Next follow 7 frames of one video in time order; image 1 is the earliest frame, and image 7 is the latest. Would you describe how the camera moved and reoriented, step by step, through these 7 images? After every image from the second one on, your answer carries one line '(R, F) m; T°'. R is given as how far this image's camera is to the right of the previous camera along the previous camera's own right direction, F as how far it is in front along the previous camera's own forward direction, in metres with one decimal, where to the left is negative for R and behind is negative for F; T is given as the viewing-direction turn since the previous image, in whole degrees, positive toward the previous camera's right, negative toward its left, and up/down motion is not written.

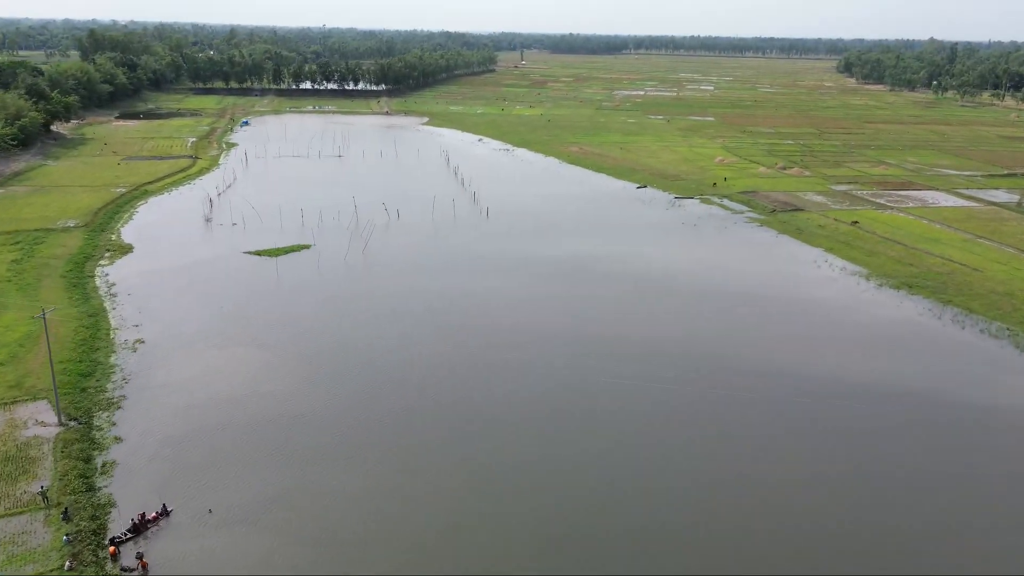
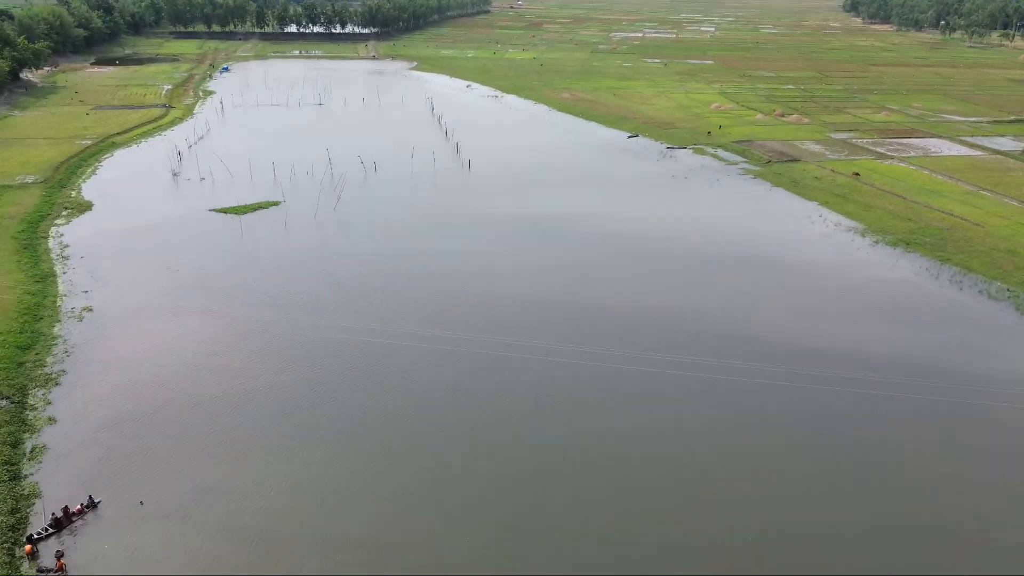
(+1.1, +1.7) m; 0°
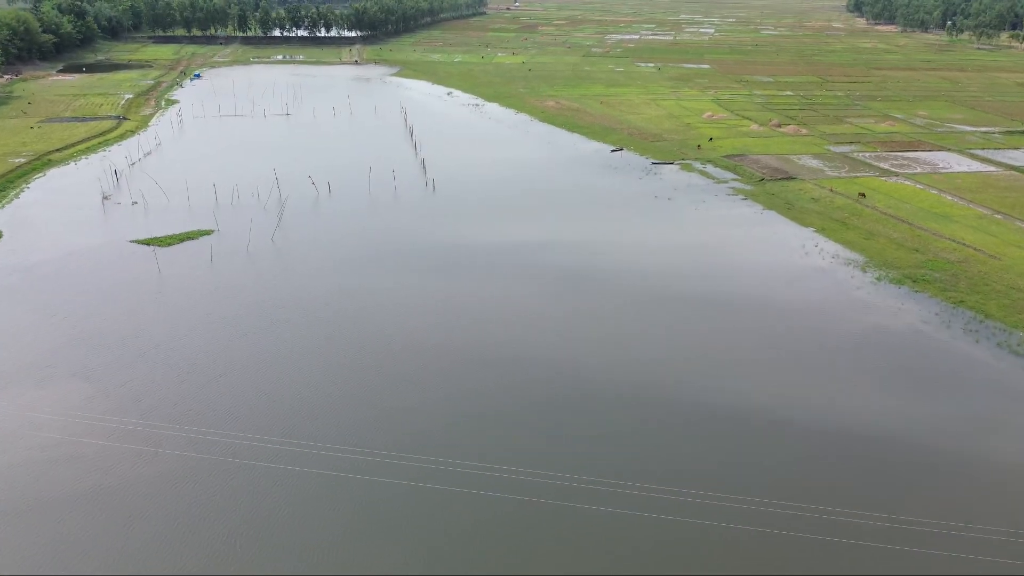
(+2.1, +4.0) m; 0°
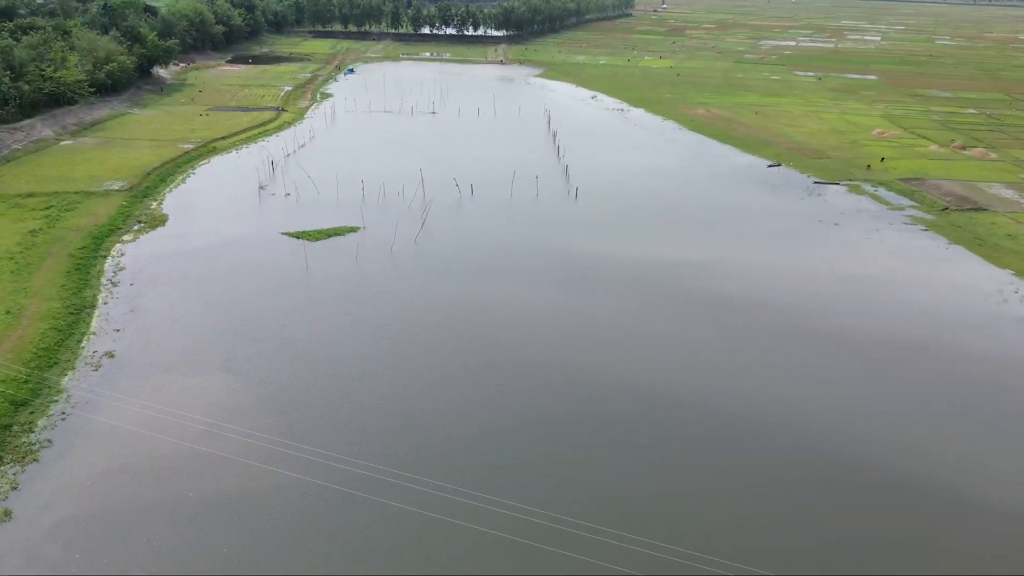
(-1.1, +1.5) m; -9°
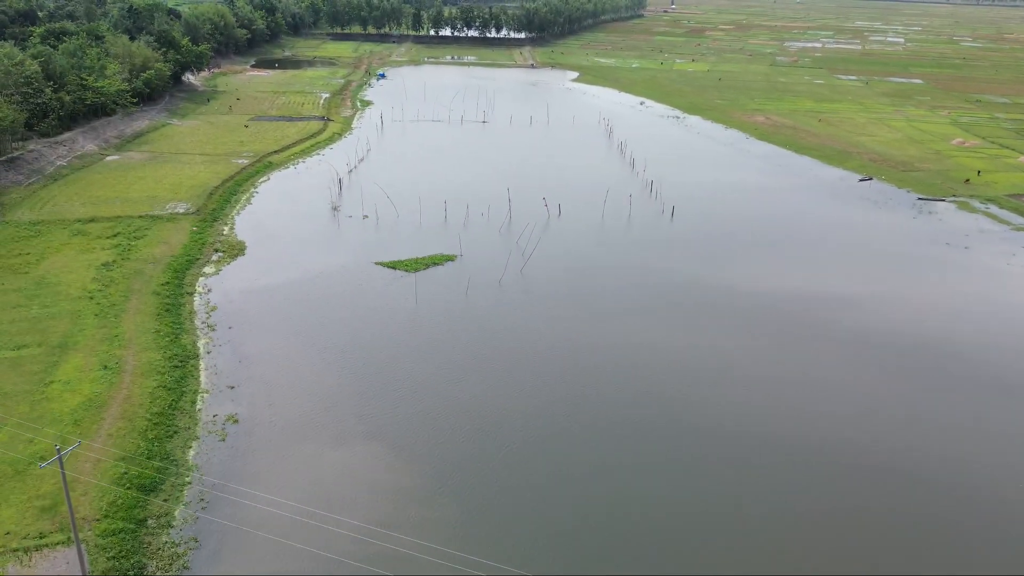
(-5.2, +3.0) m; +1°
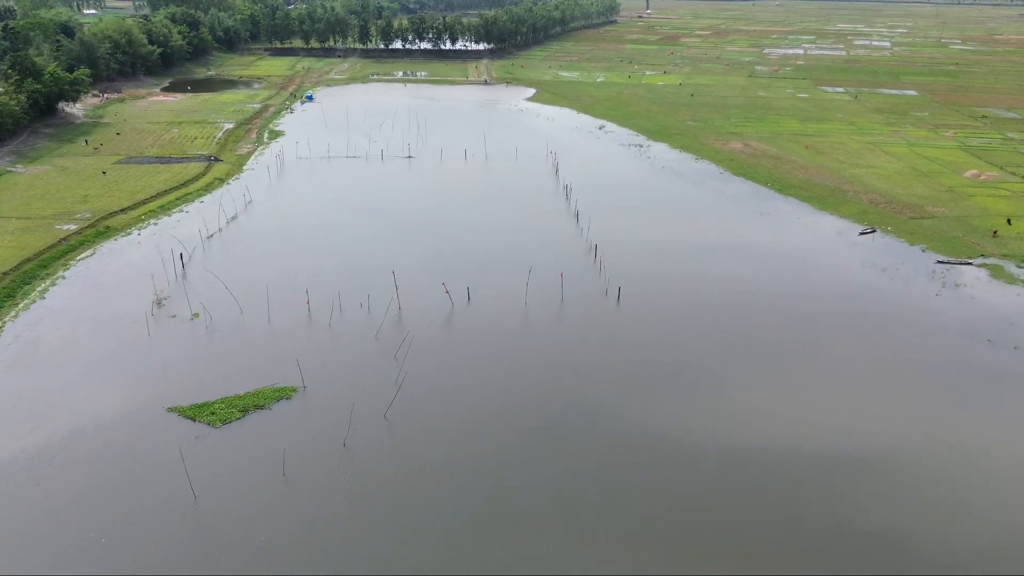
(+3.8, +9.6) m; +1°
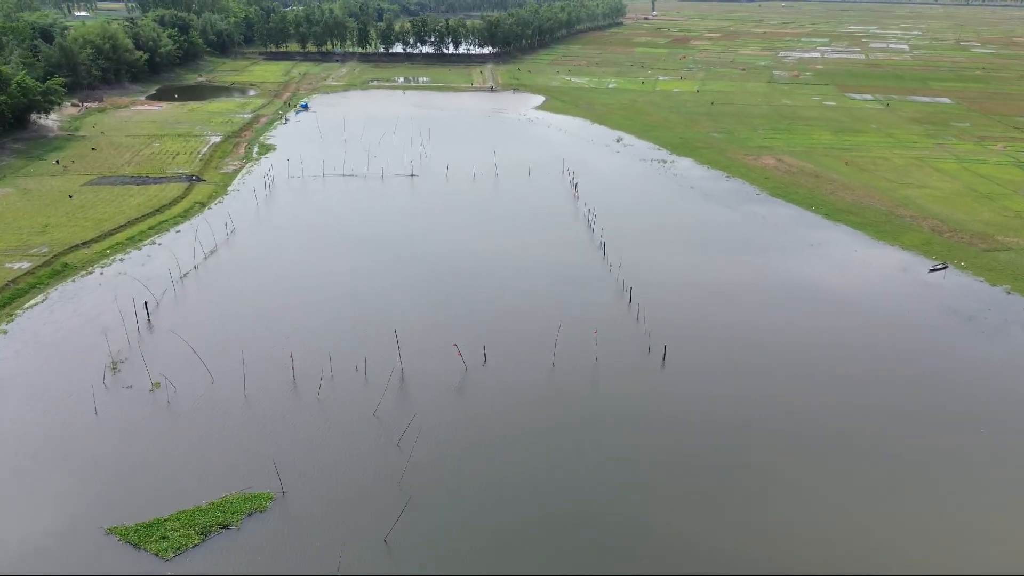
(-0.8, +4.6) m; 0°
